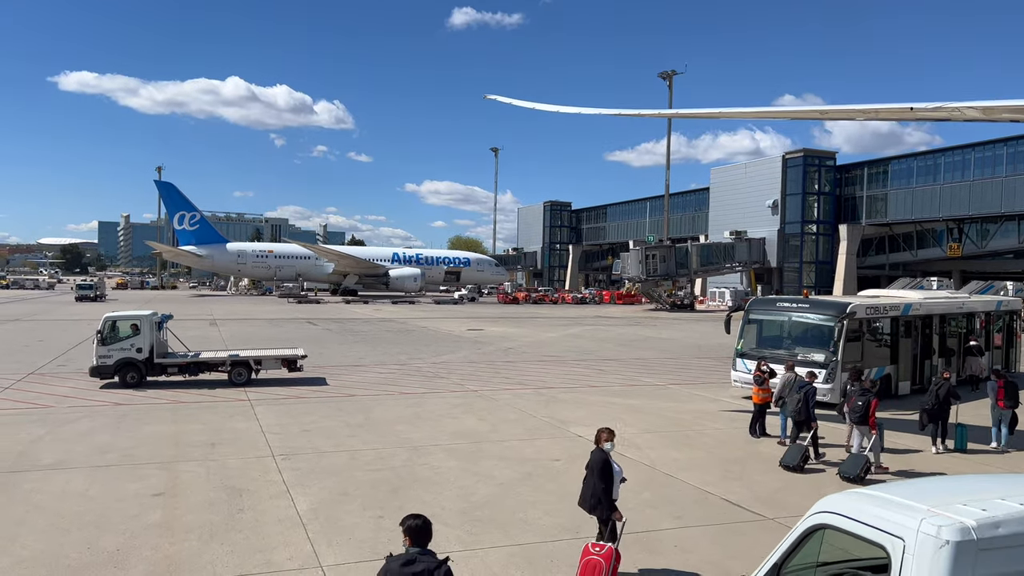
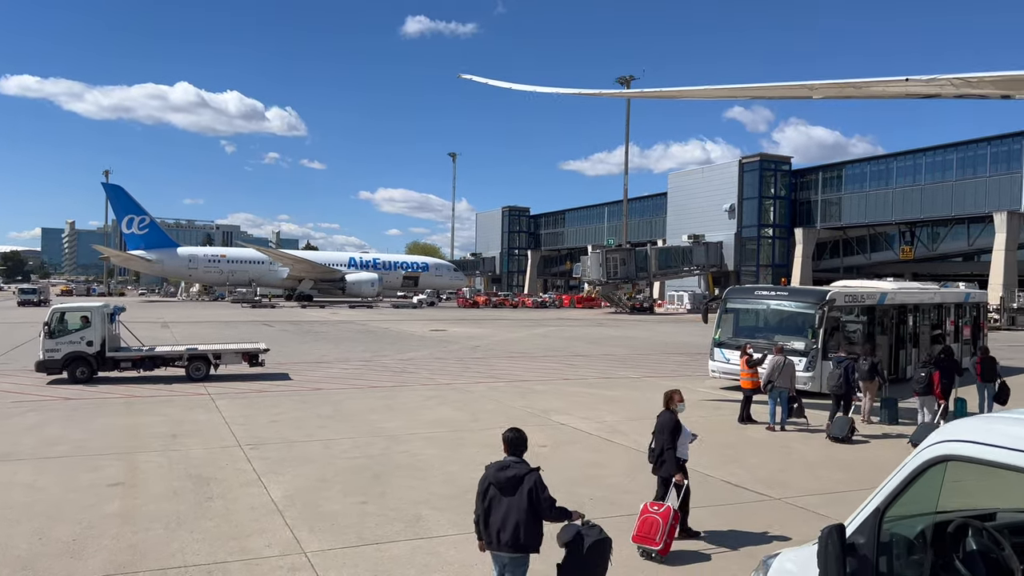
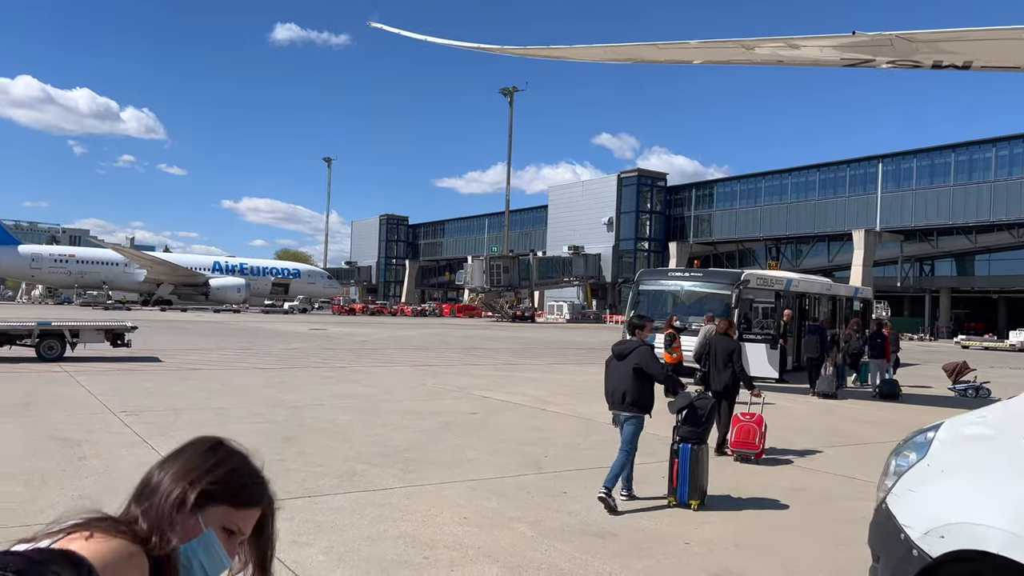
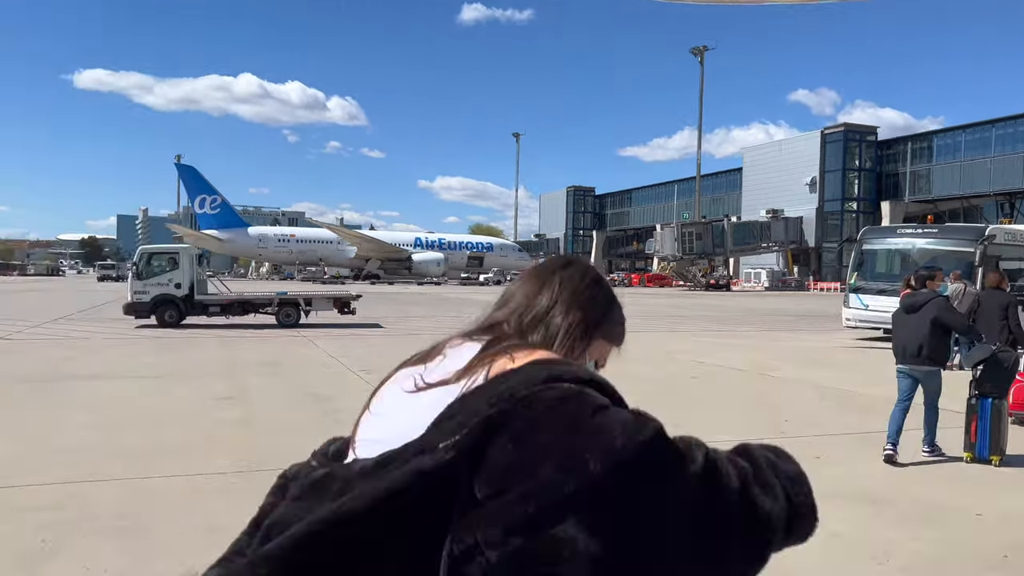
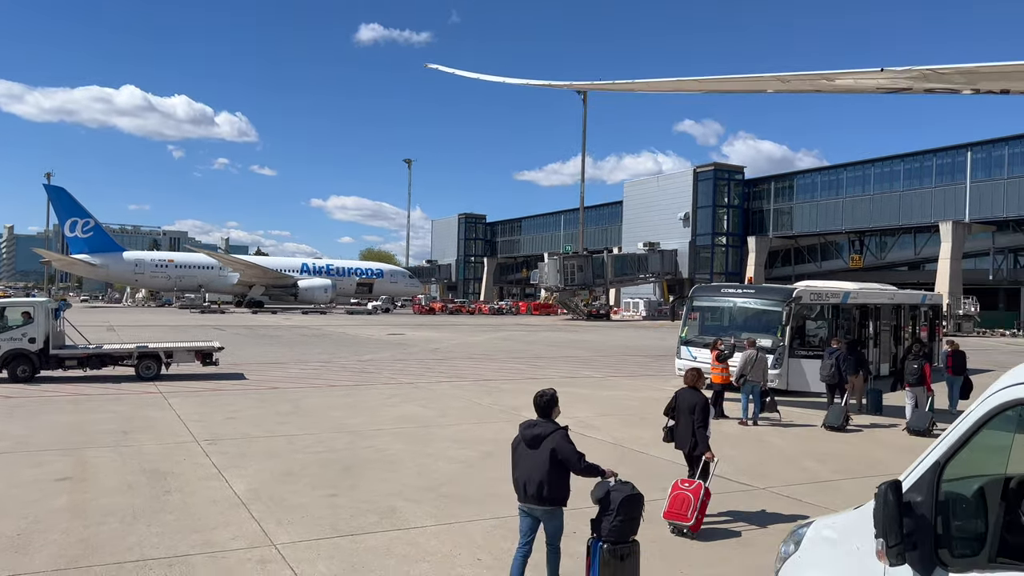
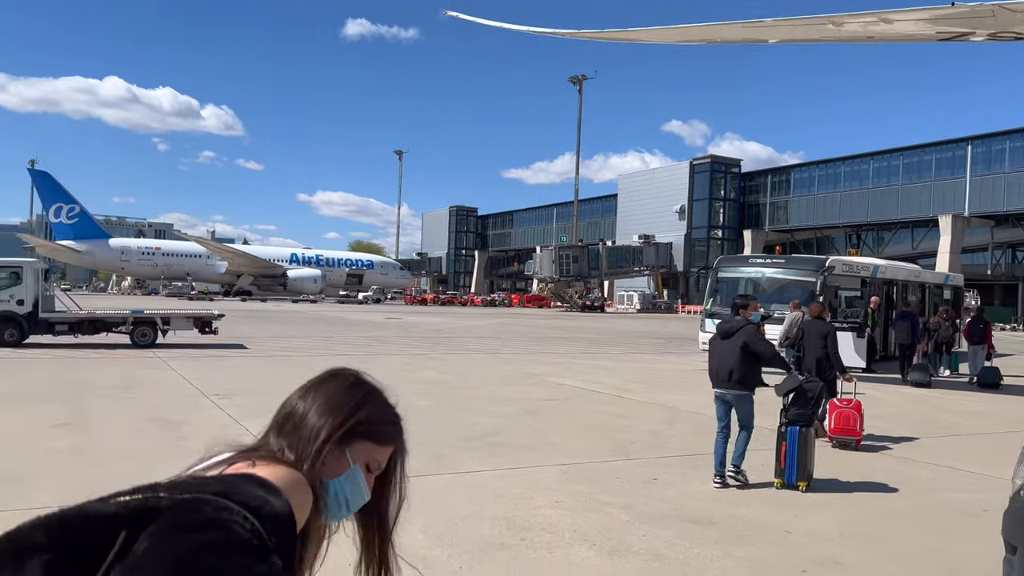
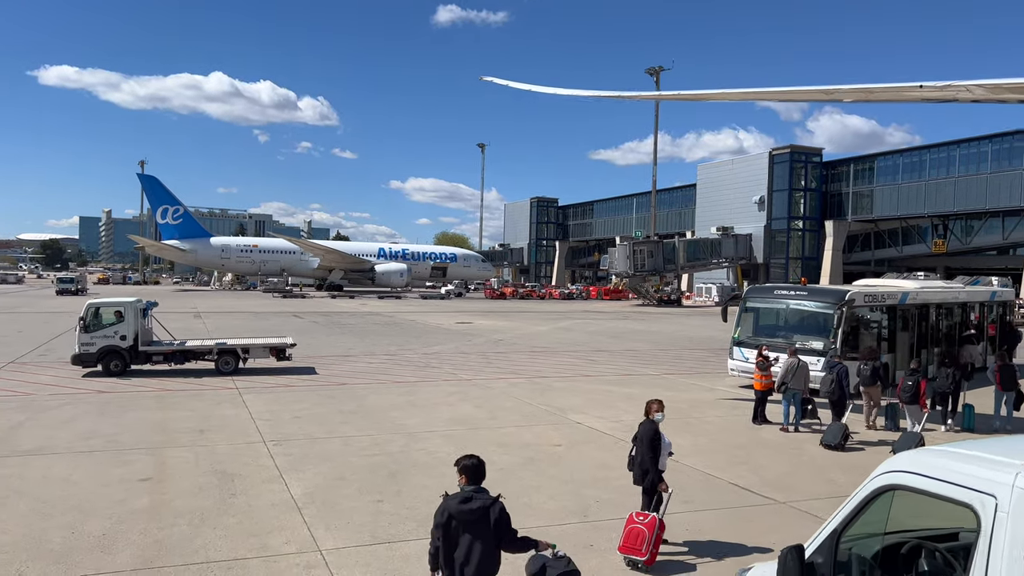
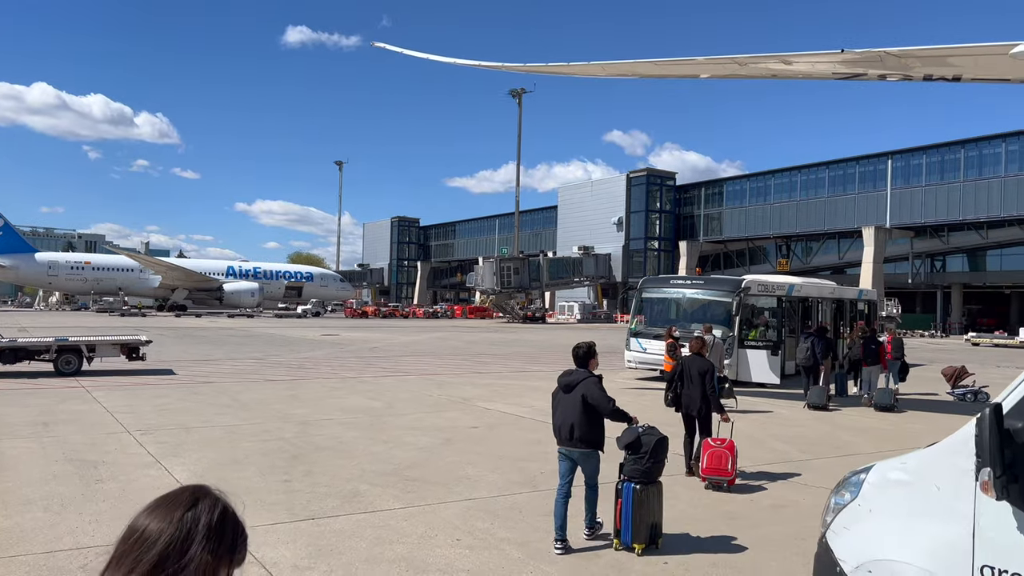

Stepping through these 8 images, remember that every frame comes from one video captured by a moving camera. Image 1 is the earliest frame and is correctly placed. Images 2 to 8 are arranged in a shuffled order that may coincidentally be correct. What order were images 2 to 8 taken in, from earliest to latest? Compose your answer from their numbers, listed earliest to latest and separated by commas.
7, 2, 5, 8, 3, 6, 4
